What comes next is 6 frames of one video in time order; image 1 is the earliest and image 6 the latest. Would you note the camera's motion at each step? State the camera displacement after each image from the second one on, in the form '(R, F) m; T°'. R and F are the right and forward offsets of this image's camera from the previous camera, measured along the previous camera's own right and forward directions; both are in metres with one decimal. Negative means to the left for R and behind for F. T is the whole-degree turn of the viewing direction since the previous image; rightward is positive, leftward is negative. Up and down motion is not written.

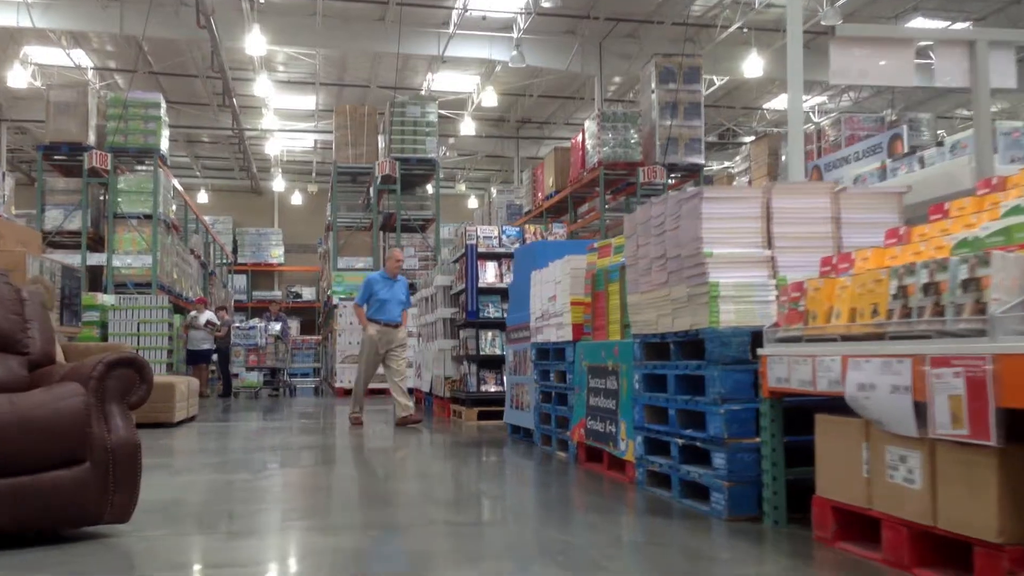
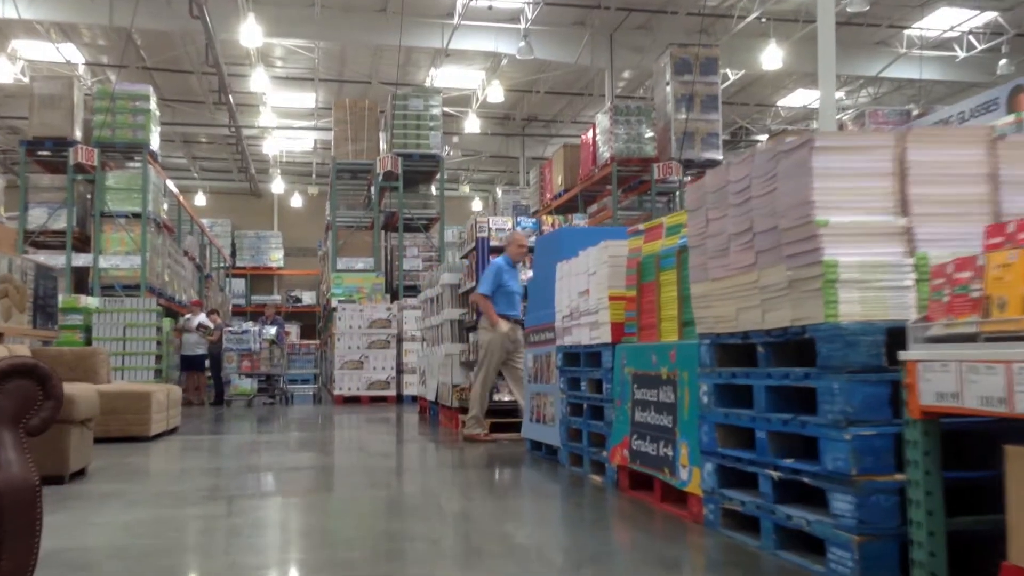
(-0.1, +0.8) m; 0°
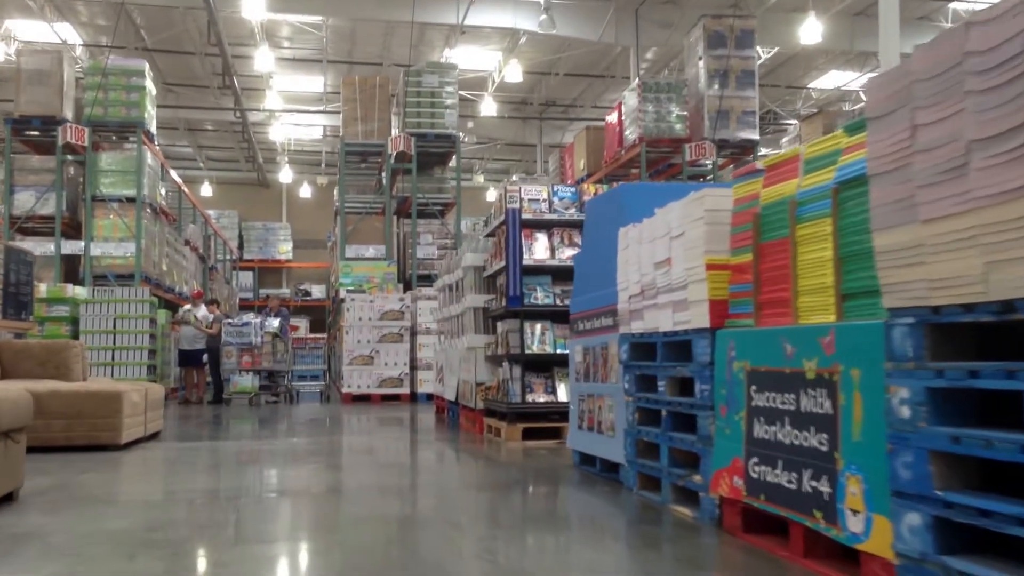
(-0.2, +1.1) m; -1°
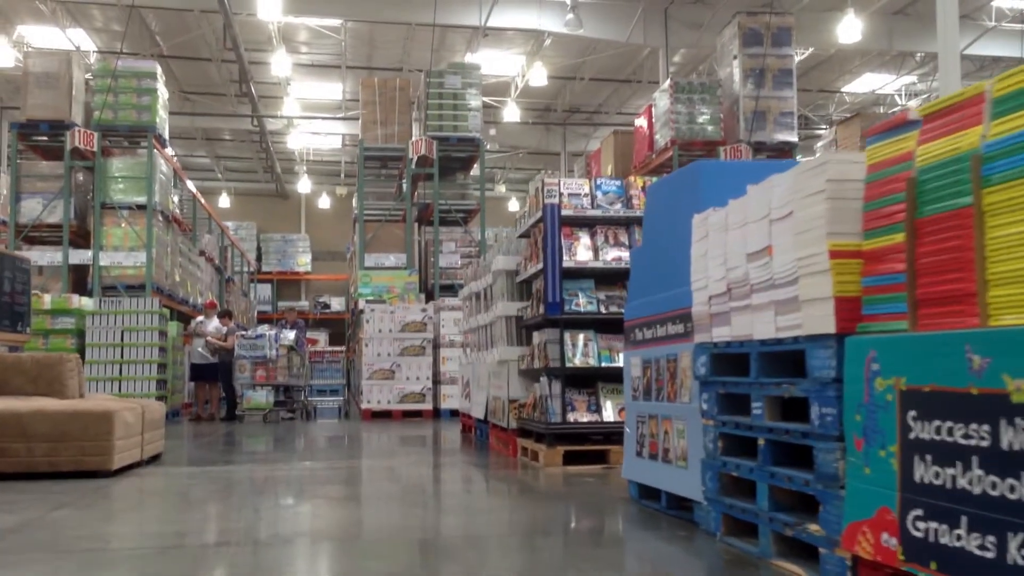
(-0.1, +0.7) m; -1°
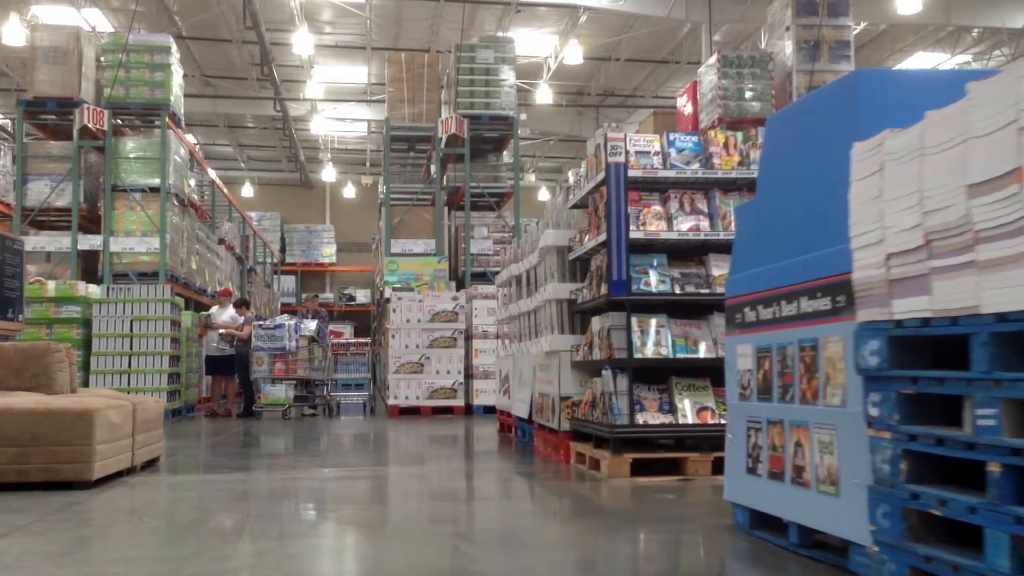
(-0.1, +0.9) m; -1°
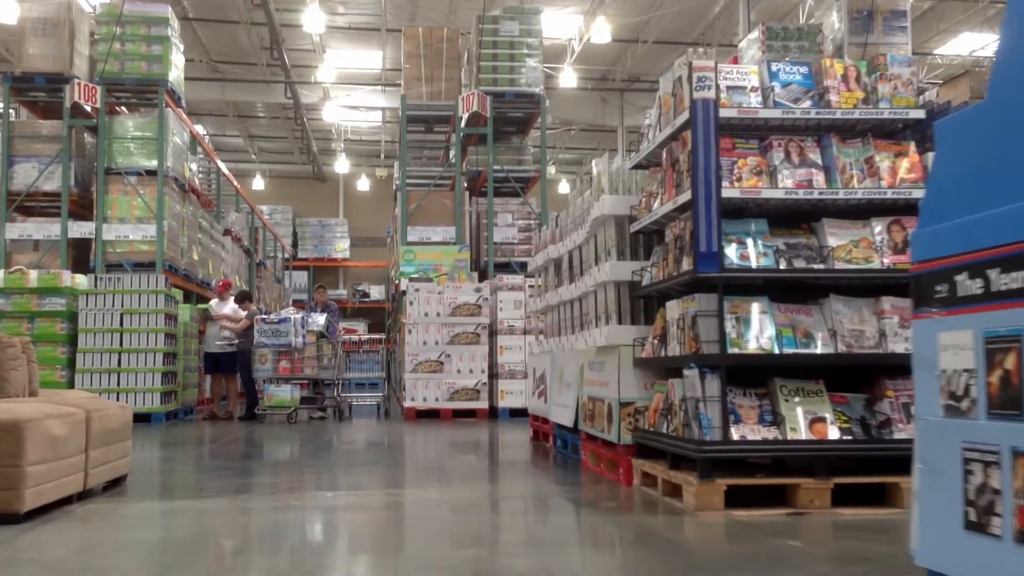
(-0.1, +1.1) m; -1°
